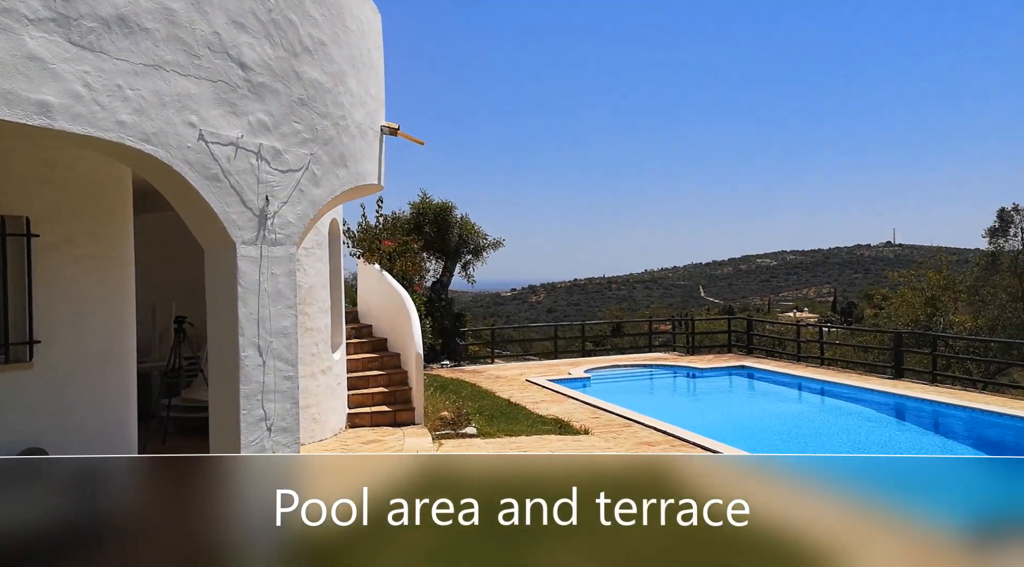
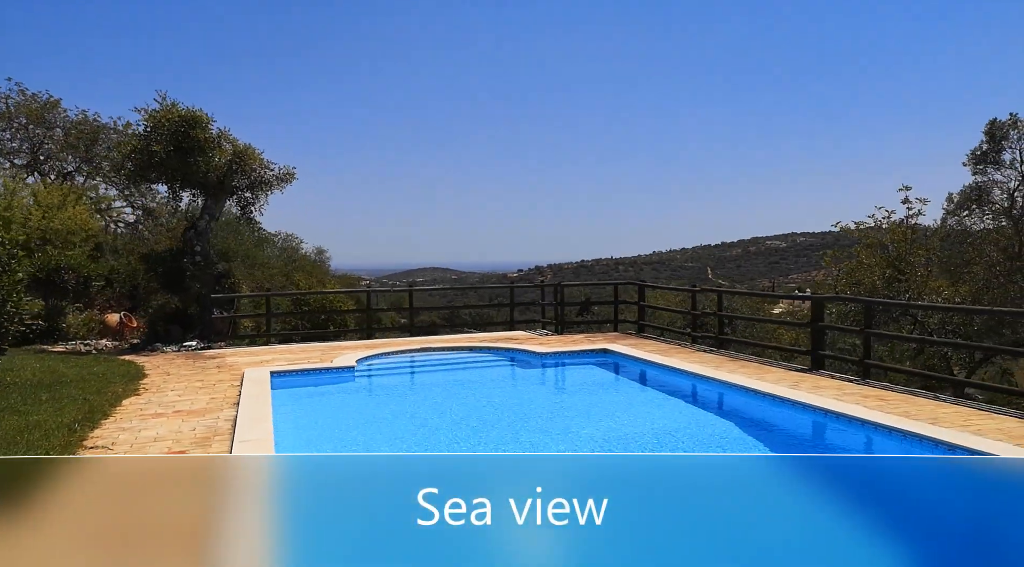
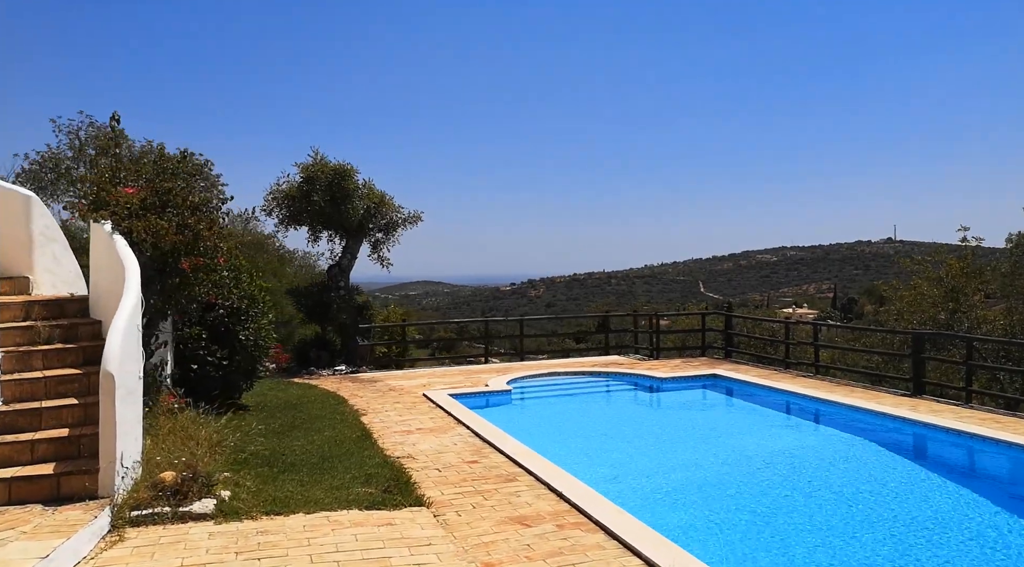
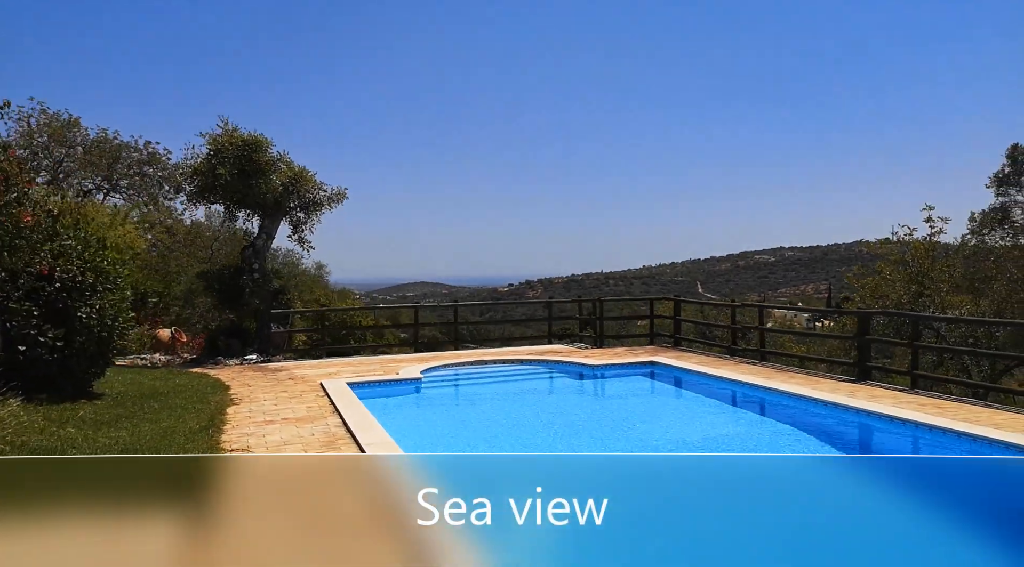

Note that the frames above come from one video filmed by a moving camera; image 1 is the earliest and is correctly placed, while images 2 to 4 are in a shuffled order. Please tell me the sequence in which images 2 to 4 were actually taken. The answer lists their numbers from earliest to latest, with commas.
3, 4, 2
